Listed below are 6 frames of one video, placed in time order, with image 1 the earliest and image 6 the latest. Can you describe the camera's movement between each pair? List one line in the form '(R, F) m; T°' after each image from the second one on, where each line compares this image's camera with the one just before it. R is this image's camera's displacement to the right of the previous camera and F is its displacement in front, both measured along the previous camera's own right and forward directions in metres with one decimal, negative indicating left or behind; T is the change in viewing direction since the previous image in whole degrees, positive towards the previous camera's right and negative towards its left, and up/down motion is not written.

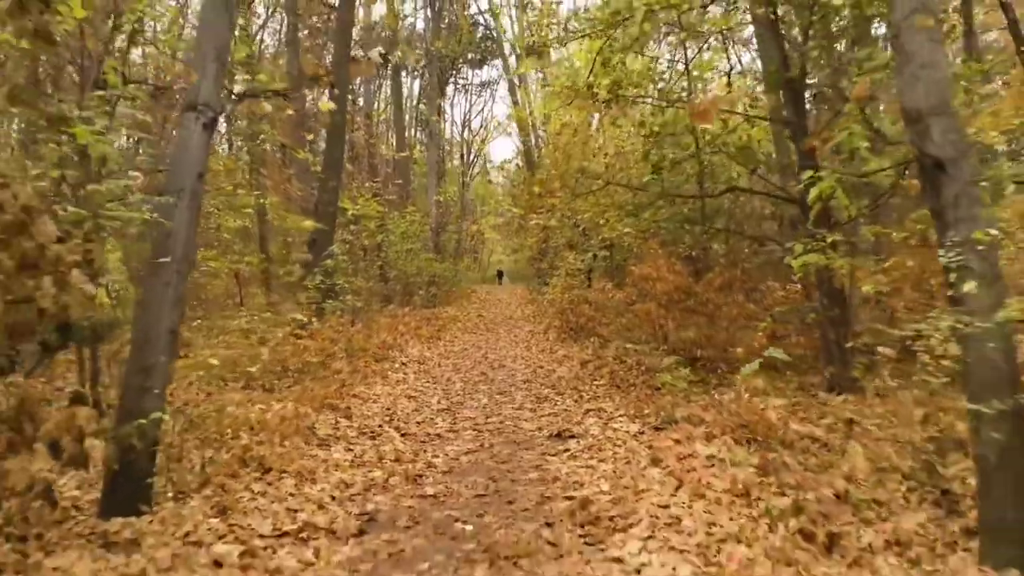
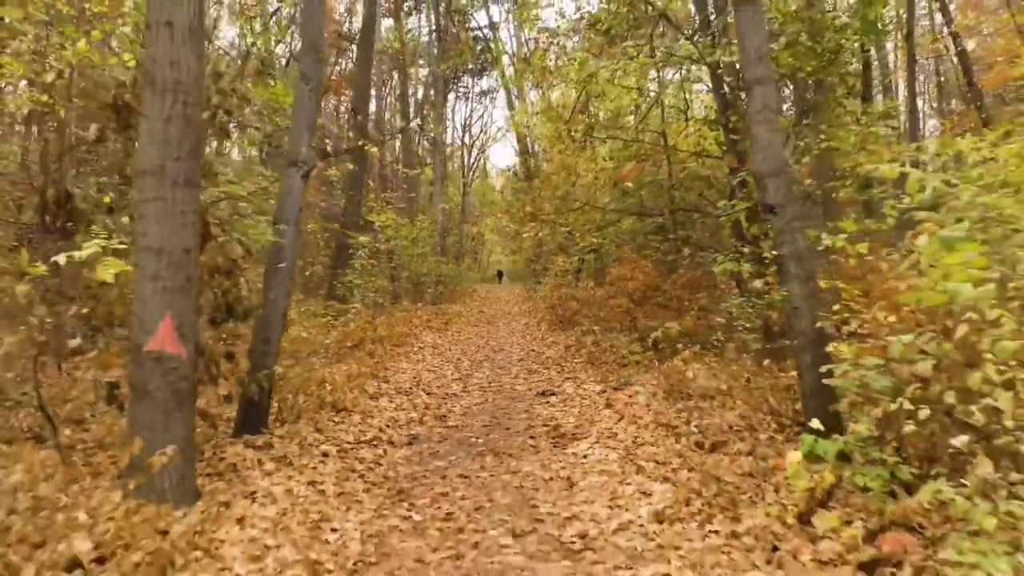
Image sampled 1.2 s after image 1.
(0.0, -2.3) m; 0°
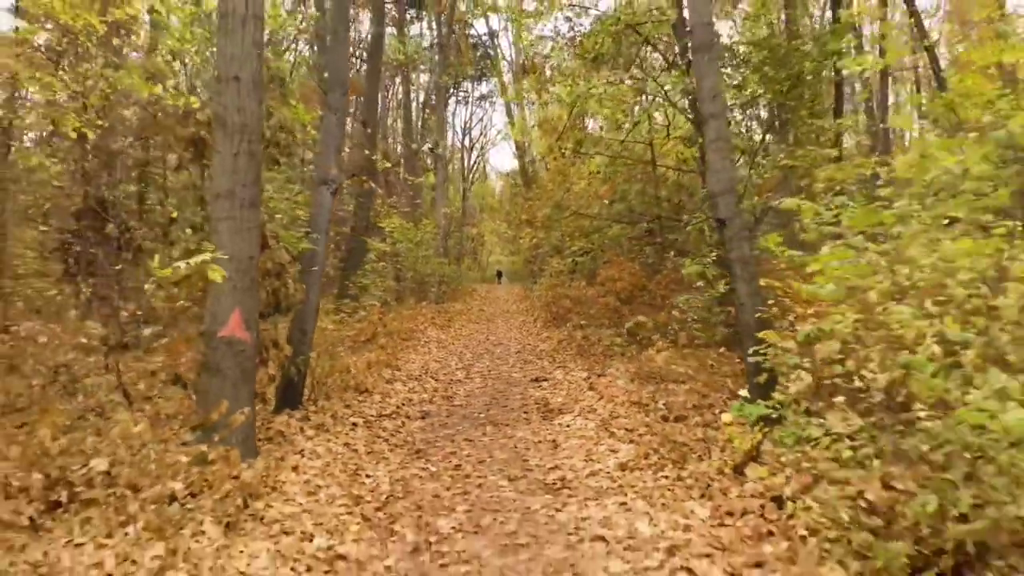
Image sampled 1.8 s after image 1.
(0.0, -1.3) m; 0°
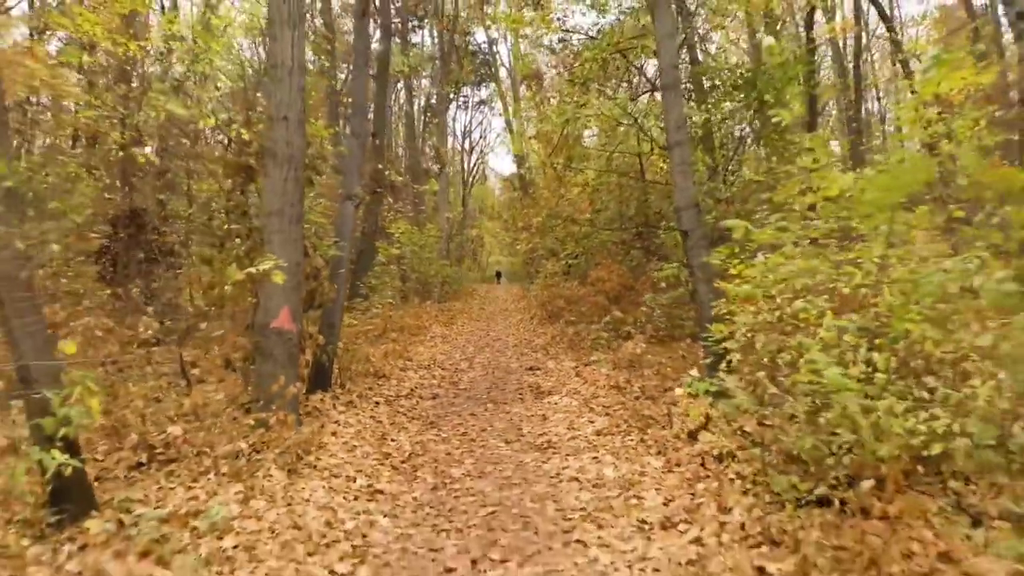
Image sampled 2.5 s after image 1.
(0.0, -1.4) m; 0°
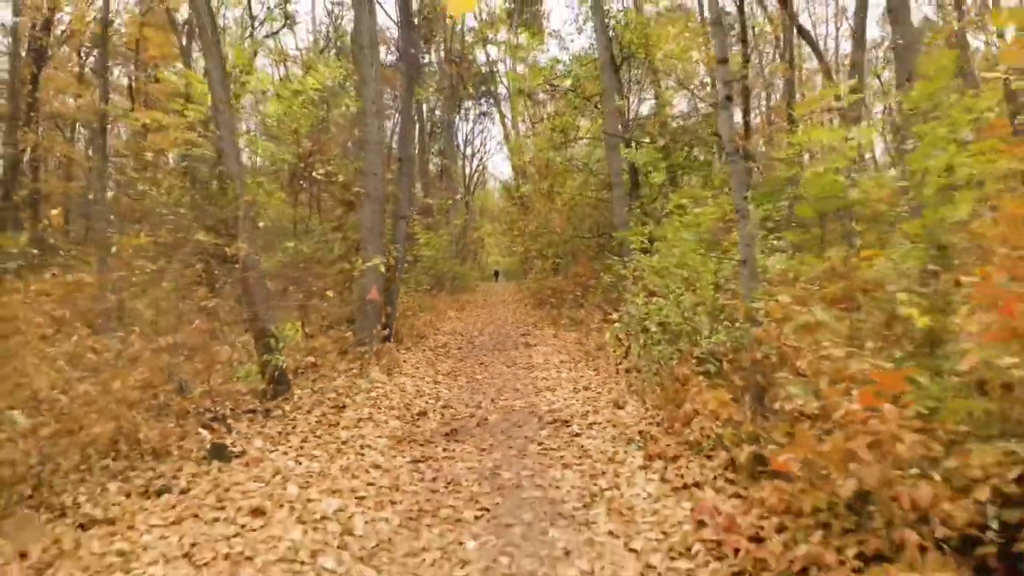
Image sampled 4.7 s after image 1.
(0.0, -5.1) m; 0°
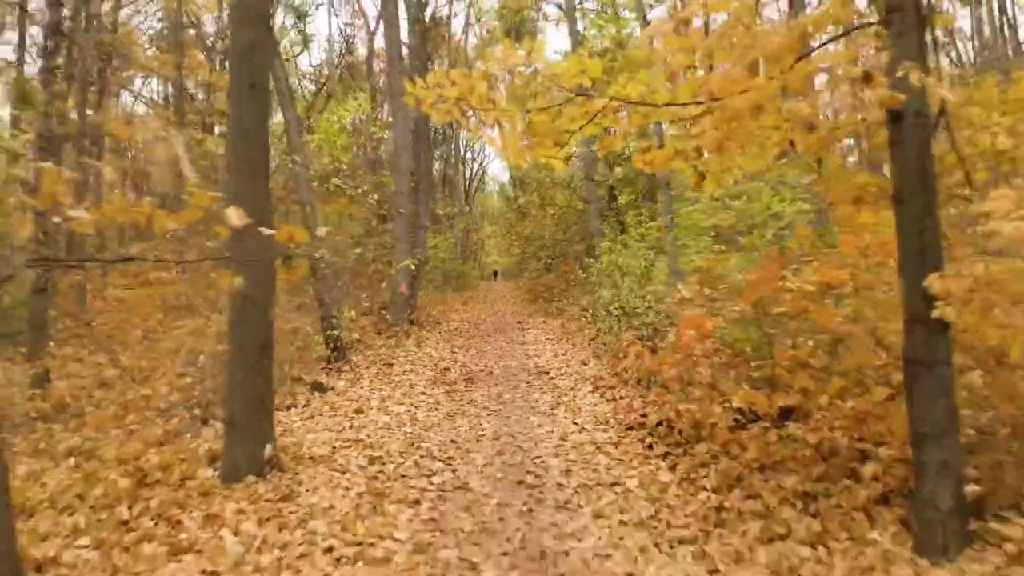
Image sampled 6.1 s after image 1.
(0.0, -3.9) m; 0°
